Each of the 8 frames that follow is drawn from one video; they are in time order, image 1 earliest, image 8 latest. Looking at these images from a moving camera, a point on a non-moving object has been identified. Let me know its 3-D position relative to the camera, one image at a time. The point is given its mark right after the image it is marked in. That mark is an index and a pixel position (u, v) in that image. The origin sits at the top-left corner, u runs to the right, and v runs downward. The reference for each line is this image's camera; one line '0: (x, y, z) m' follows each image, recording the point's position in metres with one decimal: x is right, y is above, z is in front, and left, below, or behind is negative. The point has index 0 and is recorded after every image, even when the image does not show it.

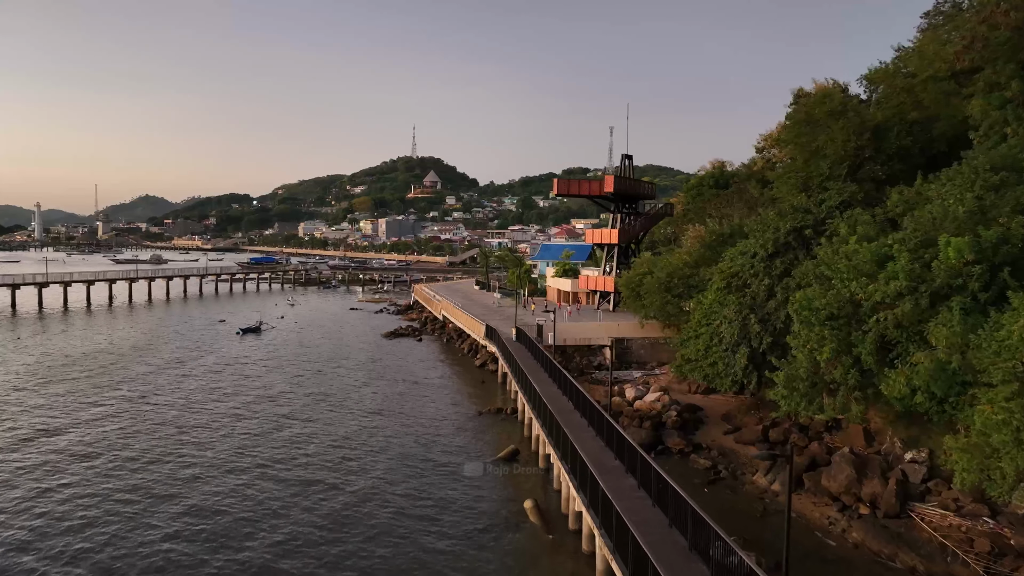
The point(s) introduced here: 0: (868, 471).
0: (+9.4, -4.8, +18.5) m
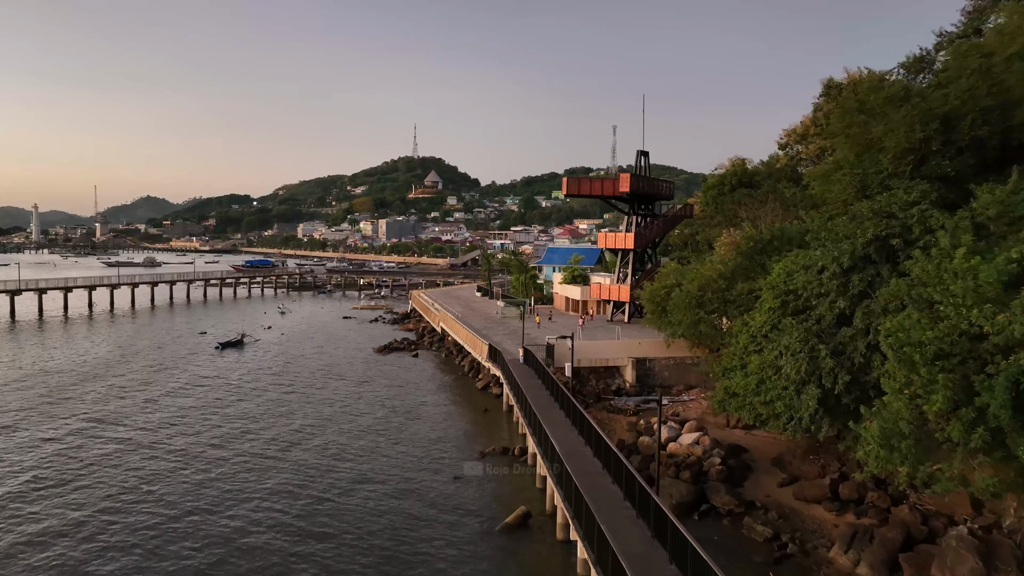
0: (+9.6, -5.4, +14.0) m
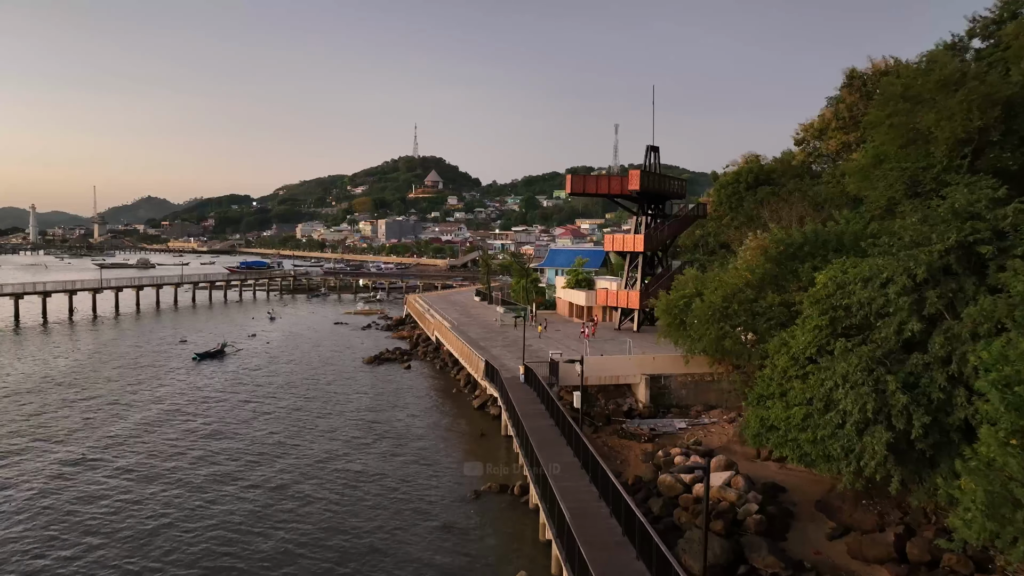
0: (+9.6, -5.8, +10.7) m
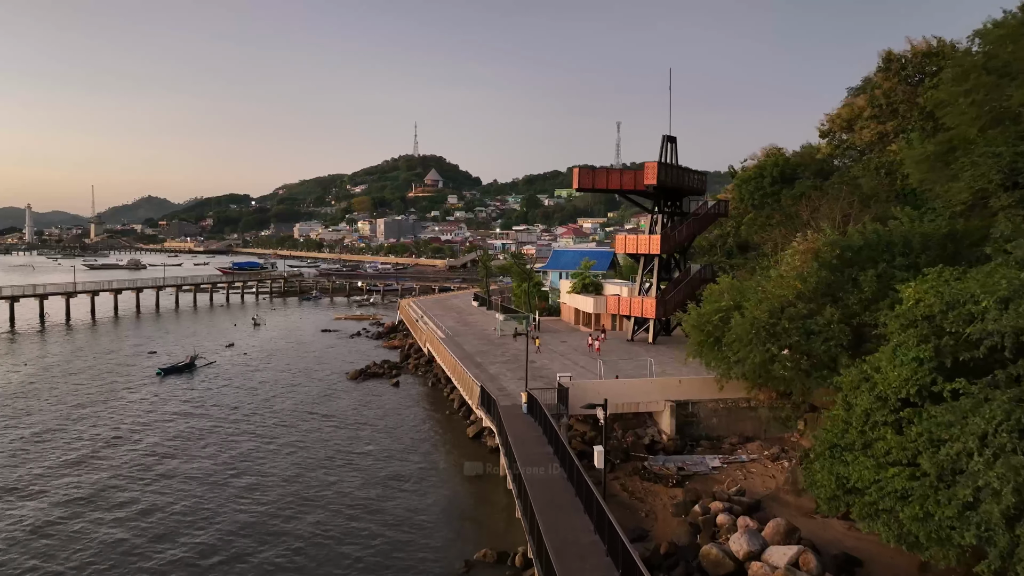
0: (+9.6, -6.2, +6.2) m
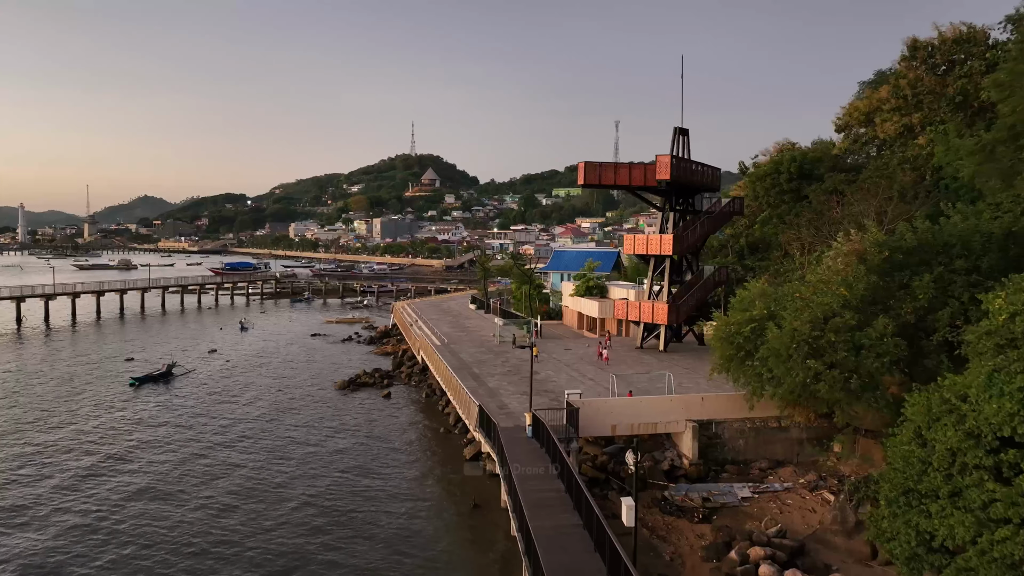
0: (+9.7, -6.4, +3.5) m
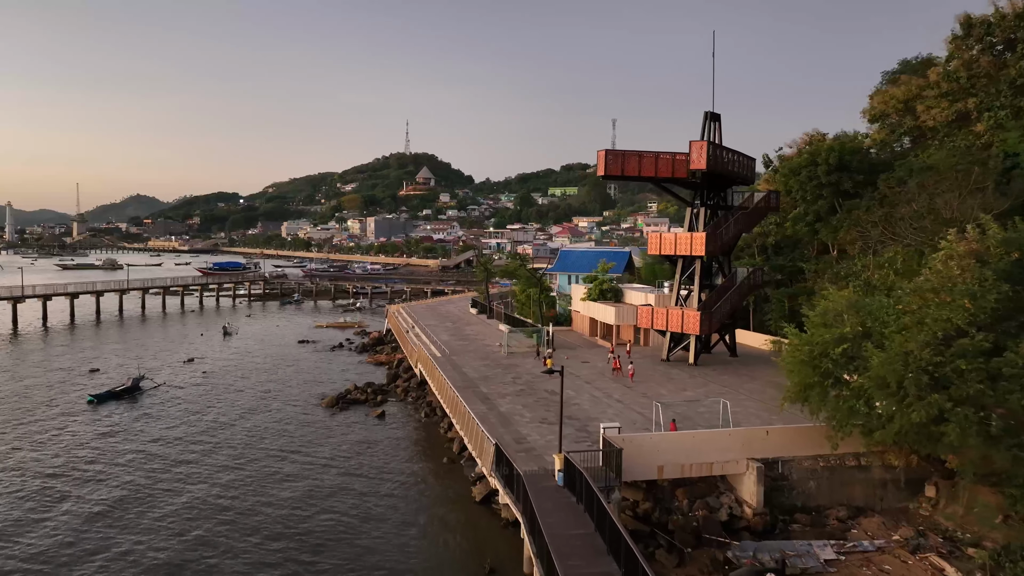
0: (+10.4, -6.6, -0.5) m
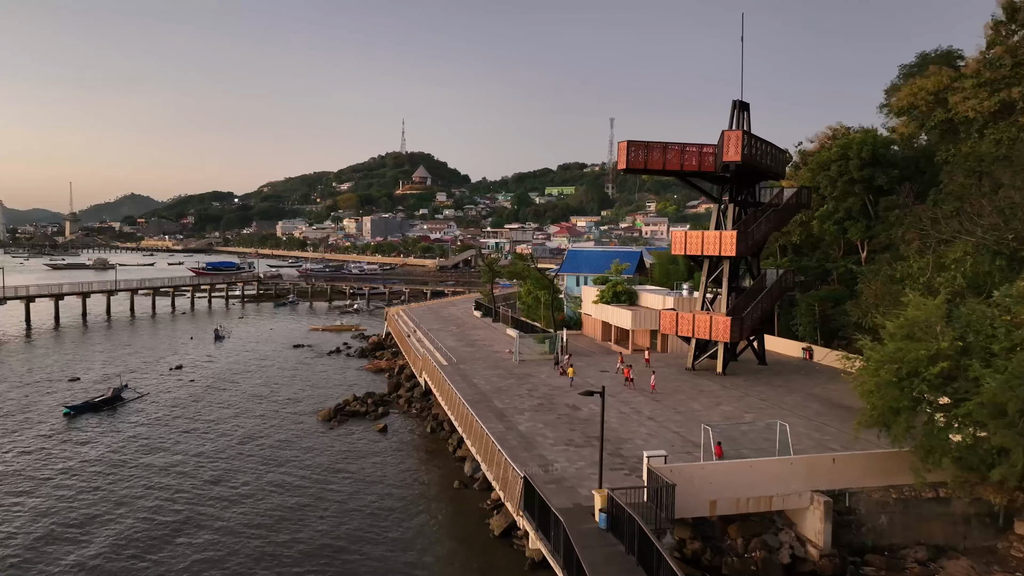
0: (+11.1, -6.8, -2.9) m
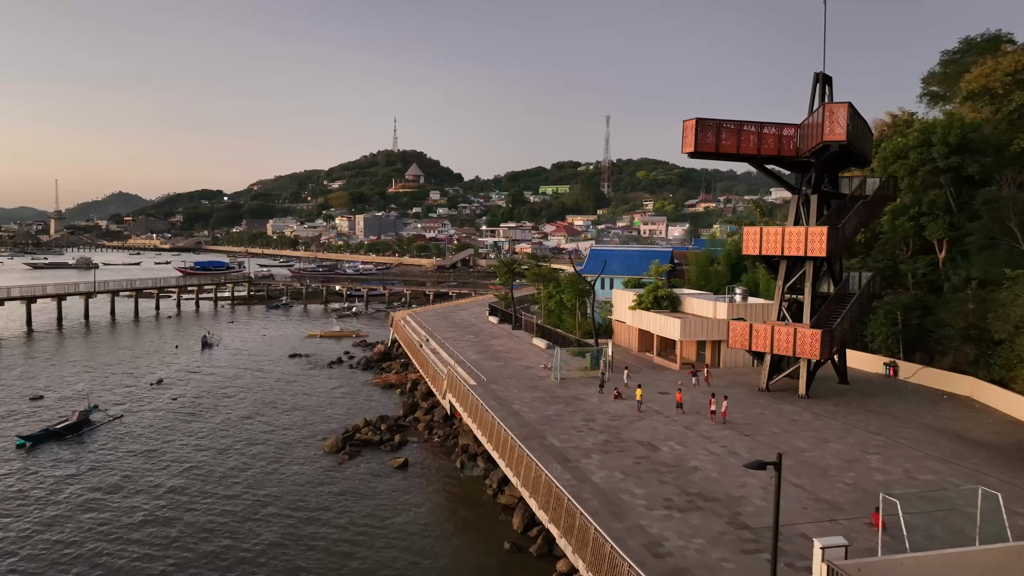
0: (+13.1, -7.0, -7.4) m
